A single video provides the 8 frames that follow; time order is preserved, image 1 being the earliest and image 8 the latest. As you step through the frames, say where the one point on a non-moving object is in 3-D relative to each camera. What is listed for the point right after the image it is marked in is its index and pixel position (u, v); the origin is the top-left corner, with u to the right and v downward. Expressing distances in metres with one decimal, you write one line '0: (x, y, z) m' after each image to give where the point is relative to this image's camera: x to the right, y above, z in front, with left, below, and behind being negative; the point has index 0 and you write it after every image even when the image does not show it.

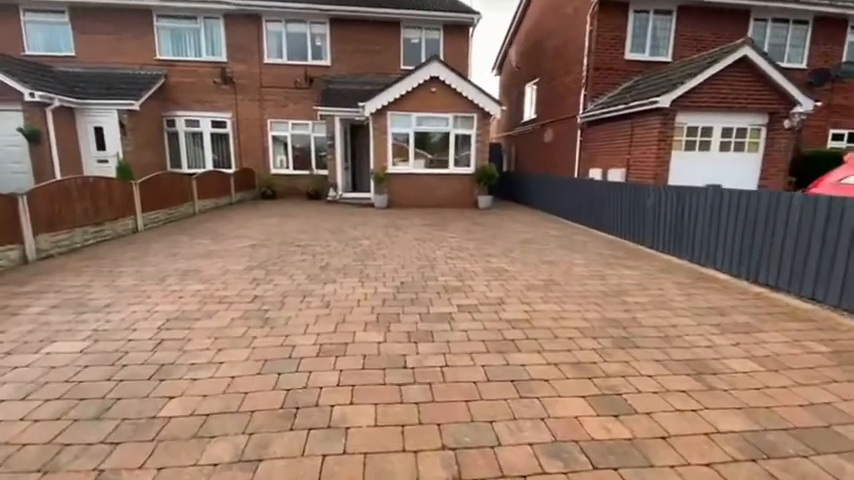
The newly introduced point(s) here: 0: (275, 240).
0: (-3.2, 0.0, +8.5) m
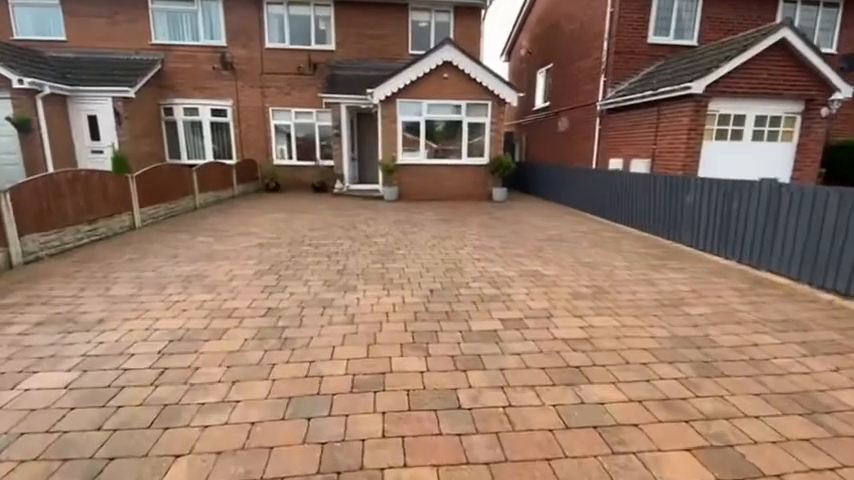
0: (-2.8, 0.0, +7.9) m
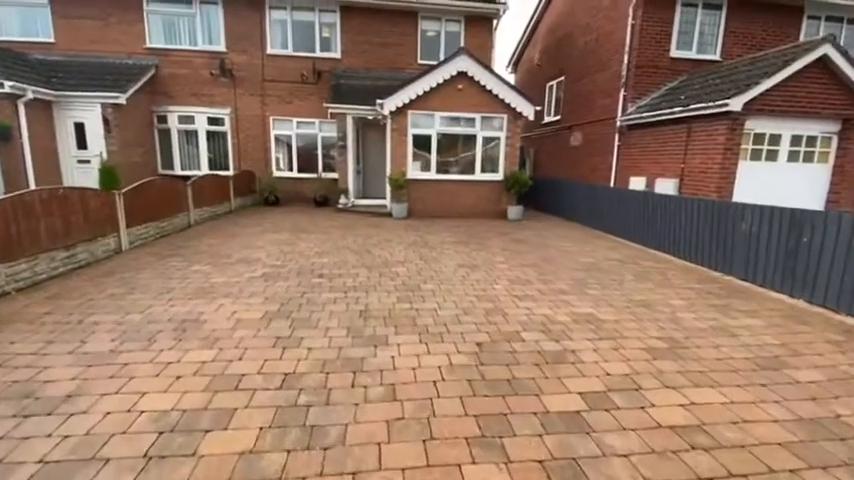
0: (-2.3, -0.5, +6.9) m
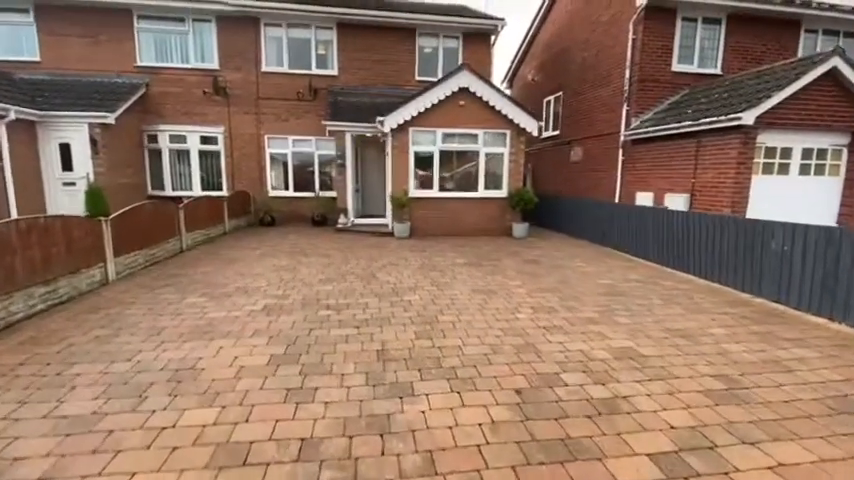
0: (-2.1, -0.9, +6.4) m
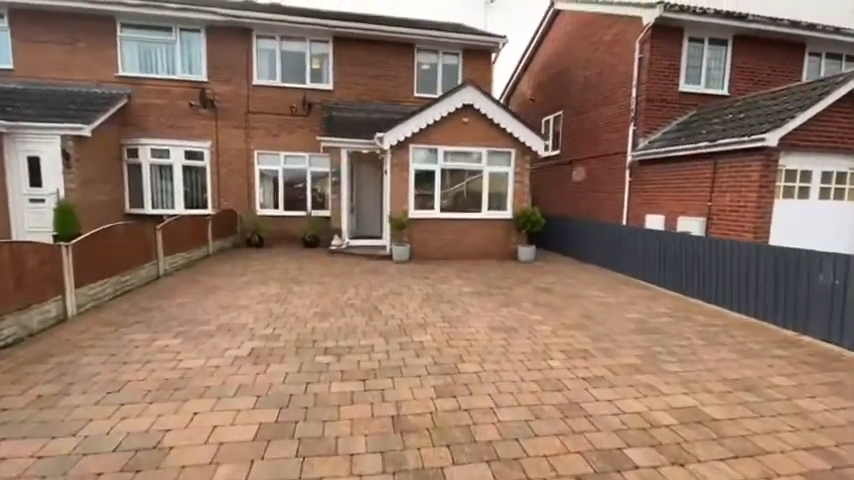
0: (-1.9, -1.4, +5.5) m
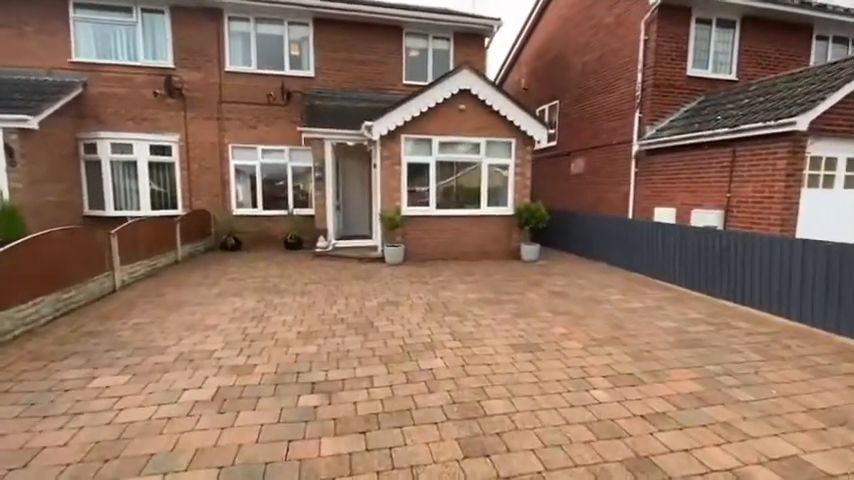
0: (-1.8, -1.4, +4.4) m
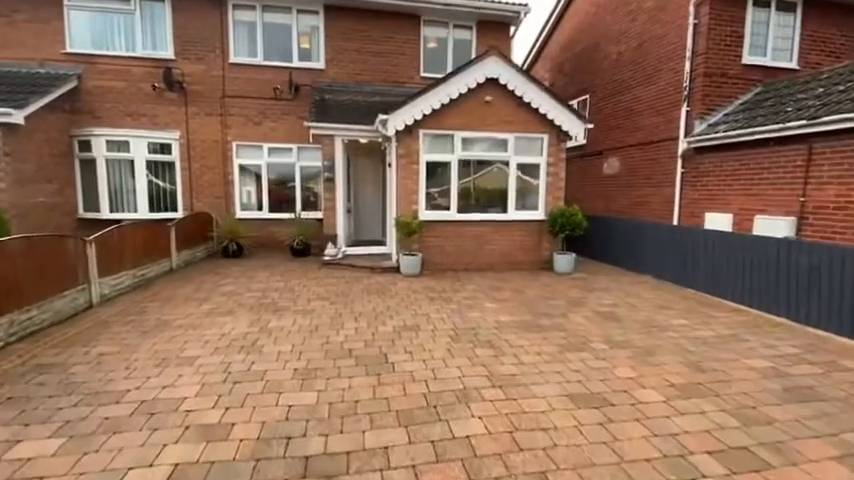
0: (-1.5, -1.6, +3.3) m
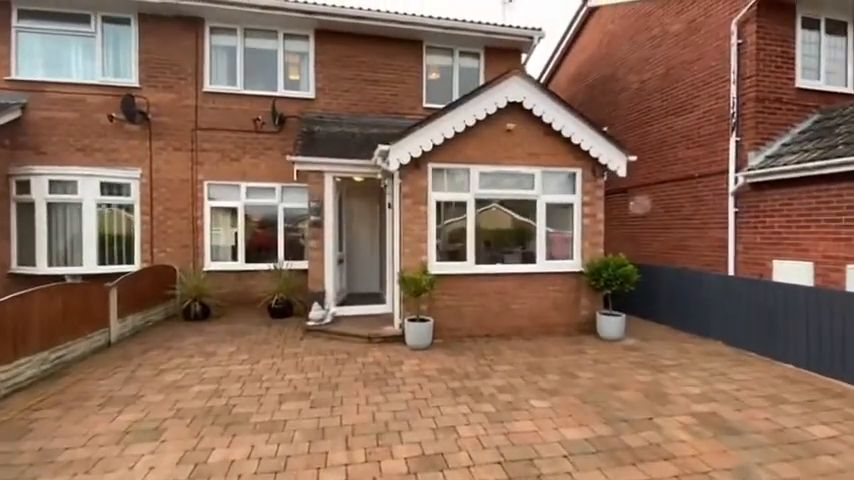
0: (-1.1, -2.1, +1.1) m
